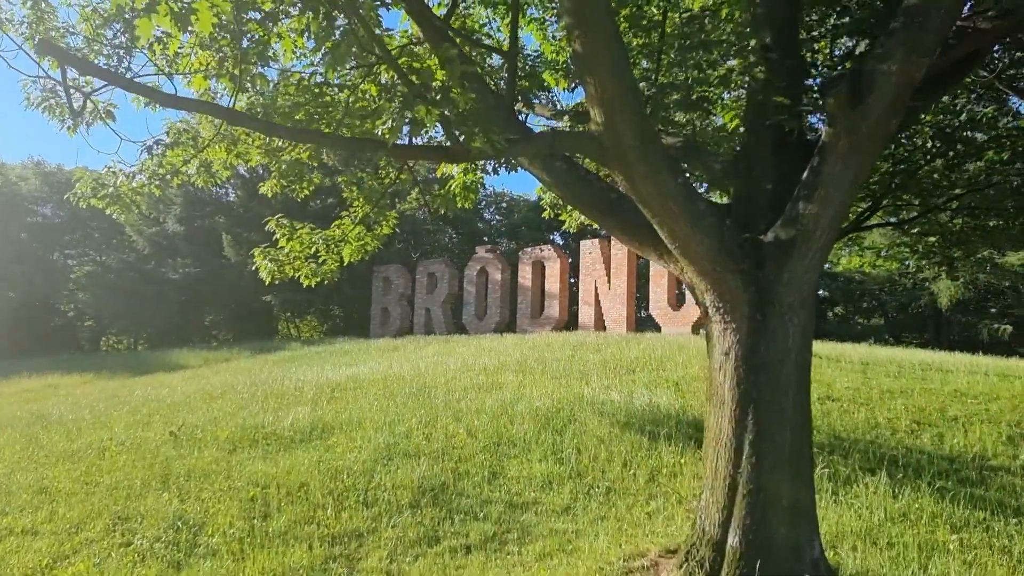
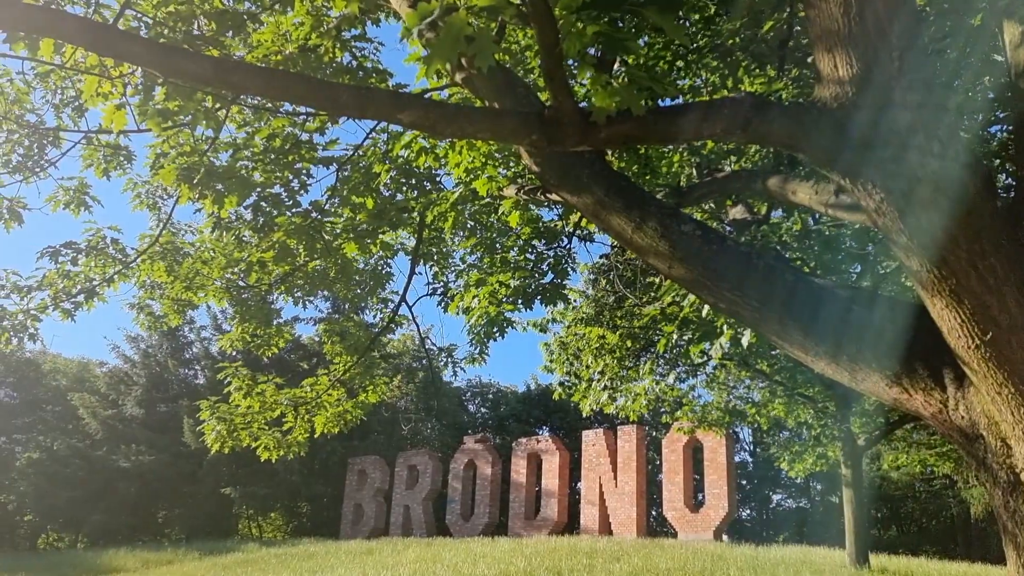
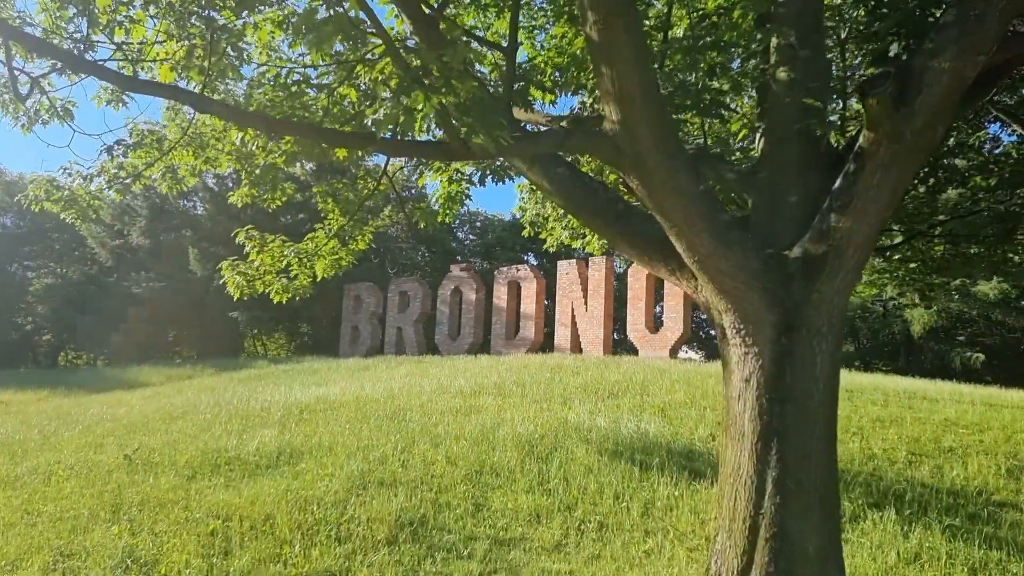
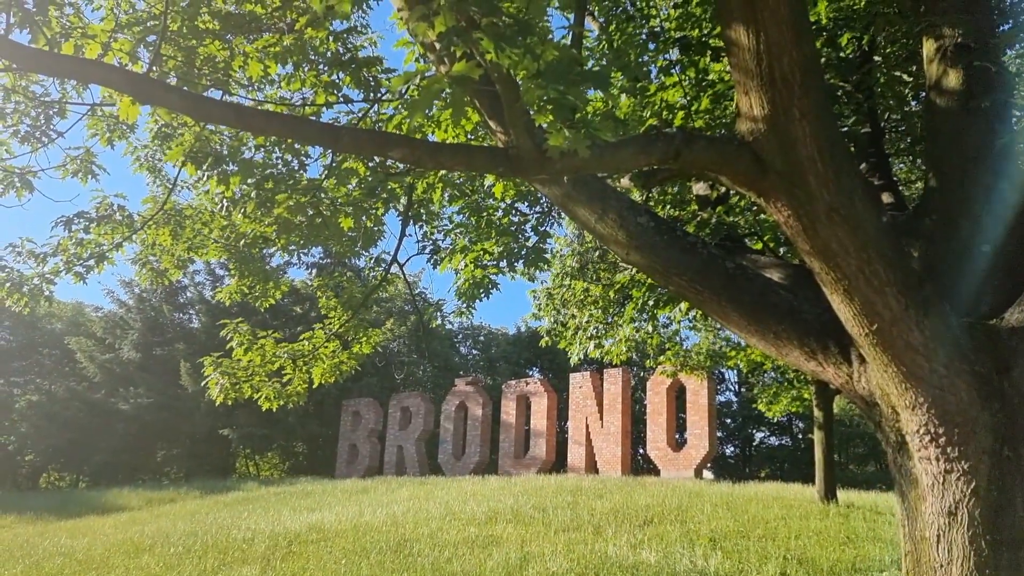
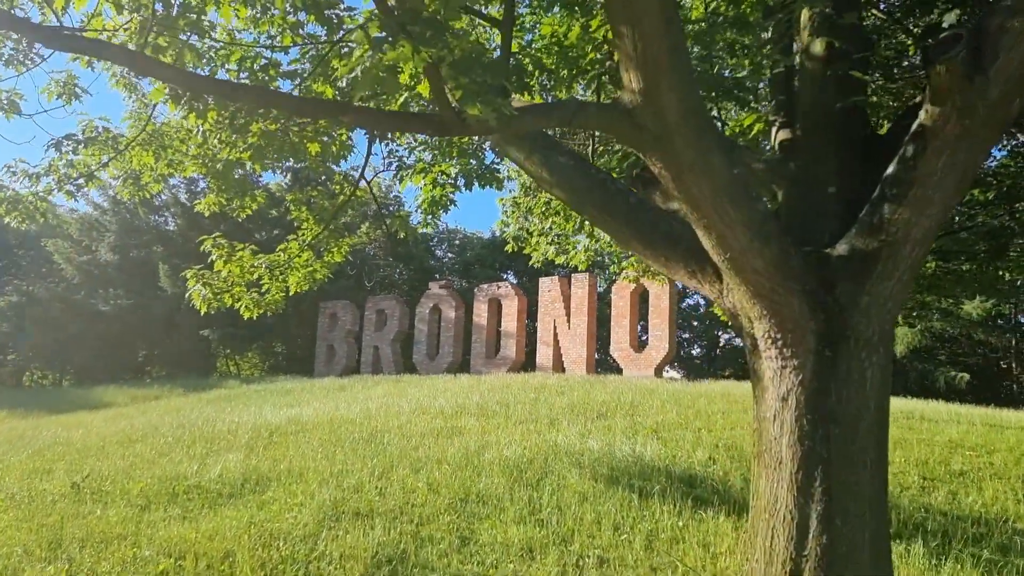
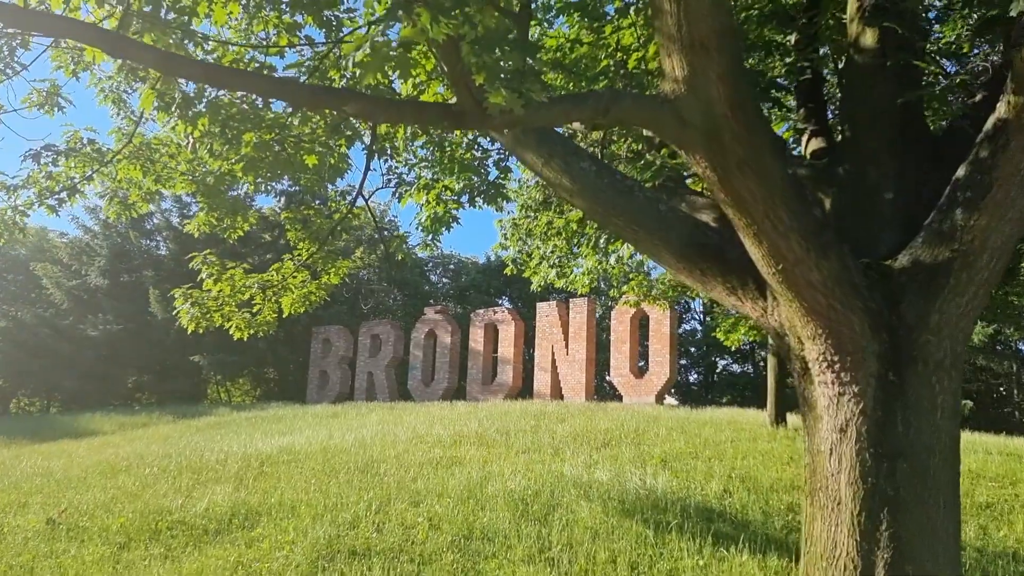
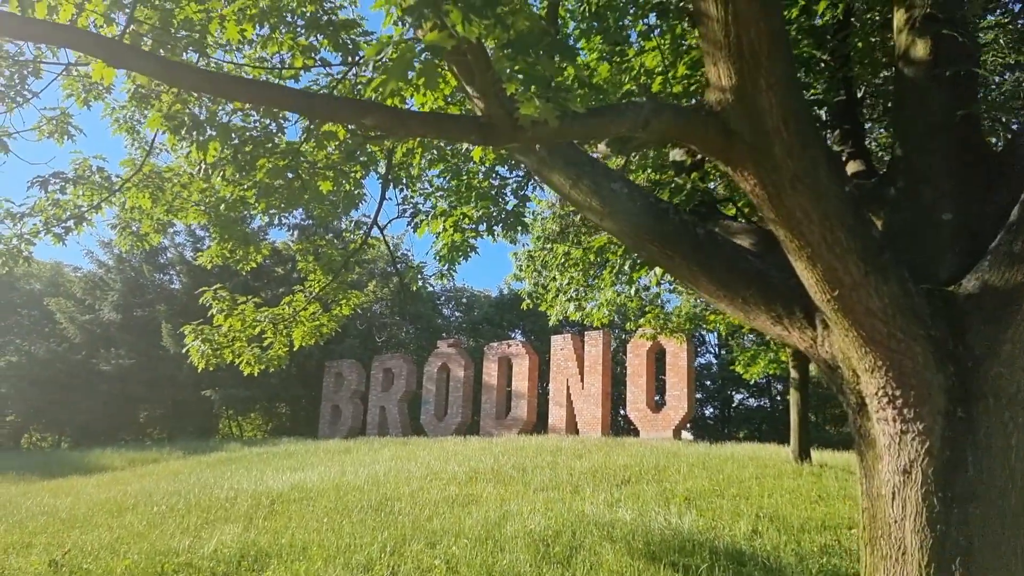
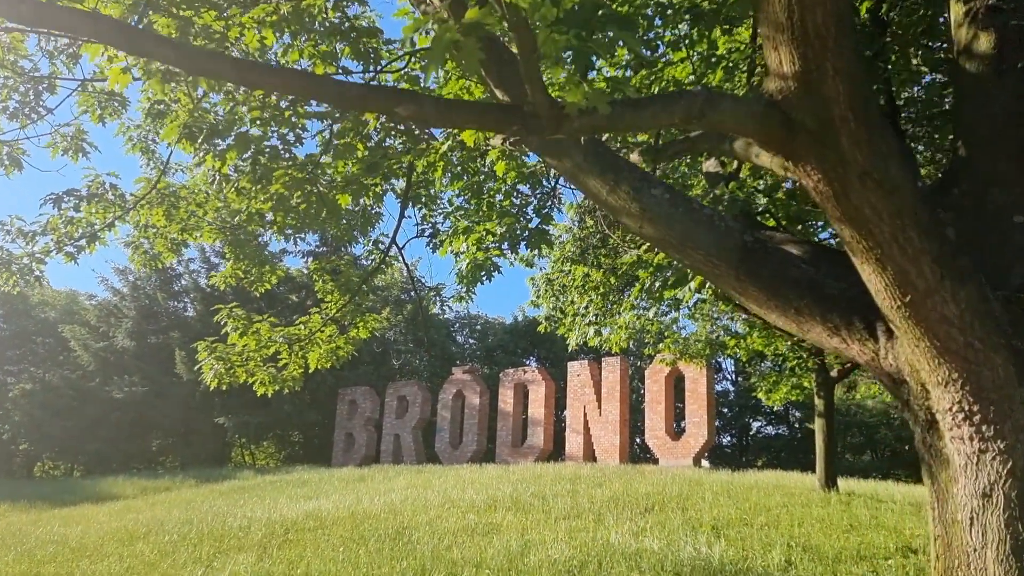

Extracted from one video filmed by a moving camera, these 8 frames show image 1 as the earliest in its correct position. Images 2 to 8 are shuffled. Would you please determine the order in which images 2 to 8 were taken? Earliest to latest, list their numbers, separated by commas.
3, 5, 6, 7, 4, 8, 2
